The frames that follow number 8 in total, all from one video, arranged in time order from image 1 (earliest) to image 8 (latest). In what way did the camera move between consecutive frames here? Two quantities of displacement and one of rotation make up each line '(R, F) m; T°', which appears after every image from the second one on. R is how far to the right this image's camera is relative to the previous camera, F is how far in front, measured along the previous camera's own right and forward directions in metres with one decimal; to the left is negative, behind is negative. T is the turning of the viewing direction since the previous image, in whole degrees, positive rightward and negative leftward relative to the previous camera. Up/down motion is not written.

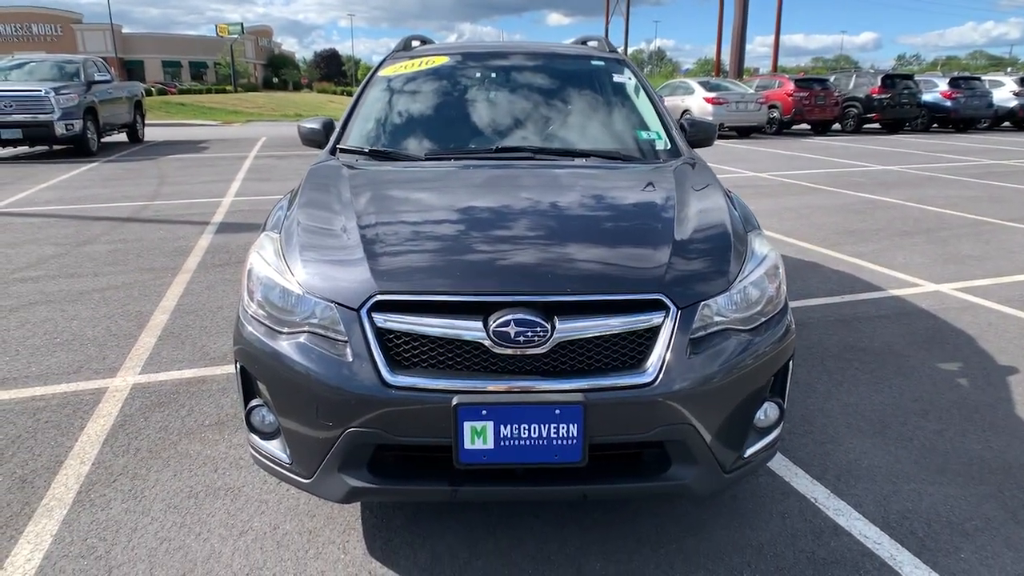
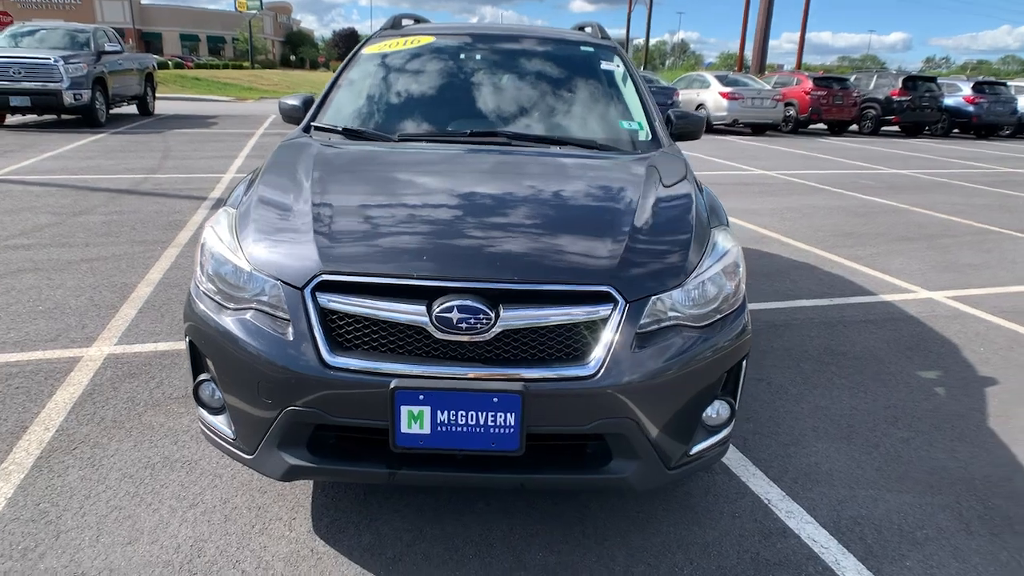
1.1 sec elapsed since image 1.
(+0.2, 0.0) m; -1°
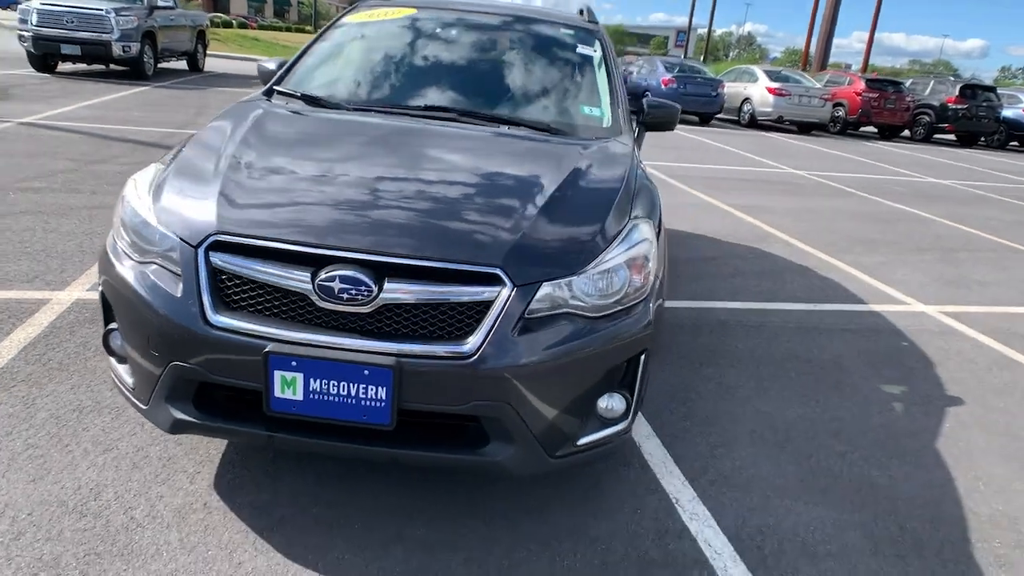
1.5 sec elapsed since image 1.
(+0.5, 0.0) m; -3°
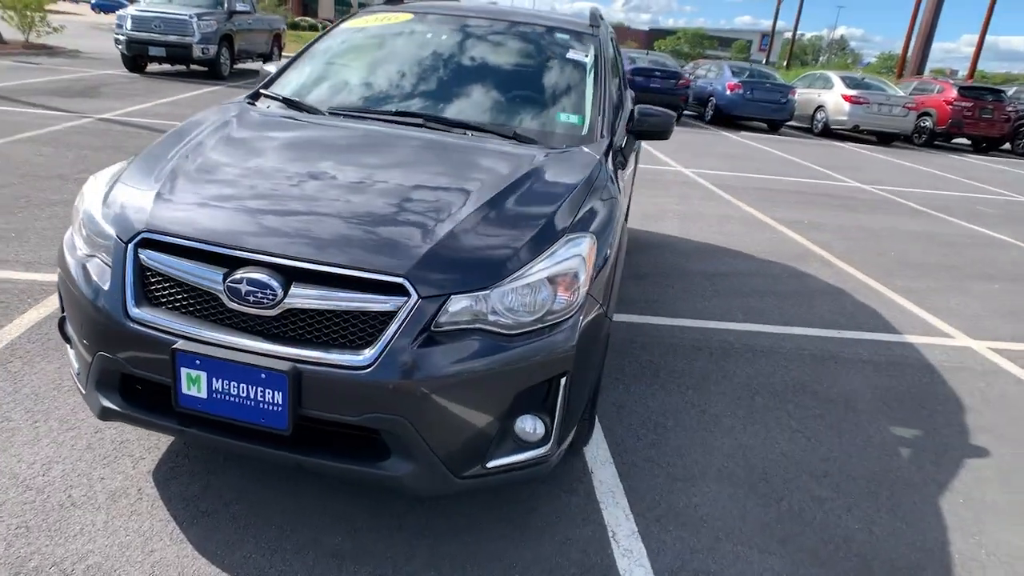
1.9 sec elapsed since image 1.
(+0.5, +0.1) m; -6°
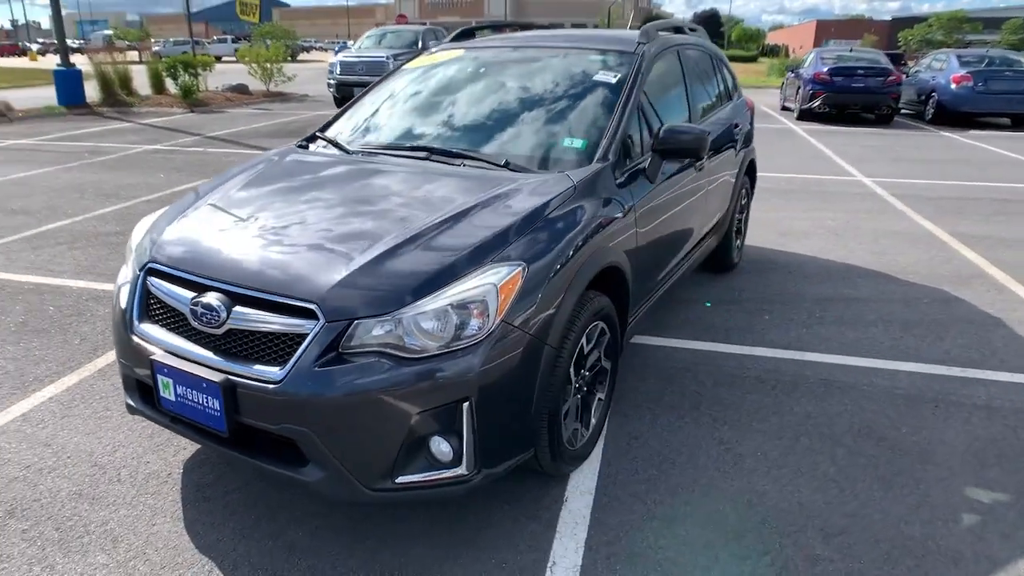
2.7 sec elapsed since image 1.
(+1.0, +0.1) m; -18°
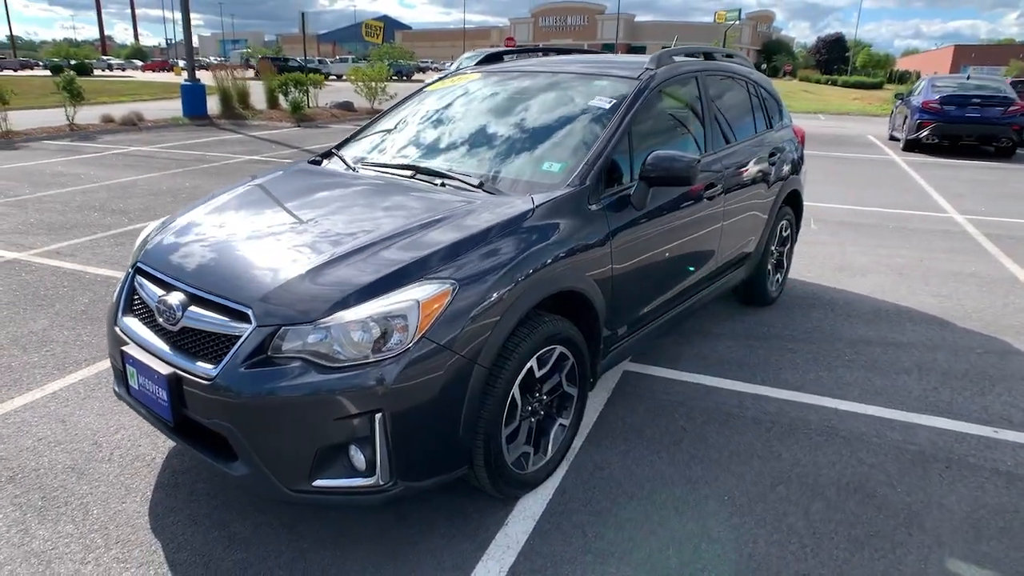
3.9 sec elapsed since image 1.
(+0.6, 0.0) m; -9°
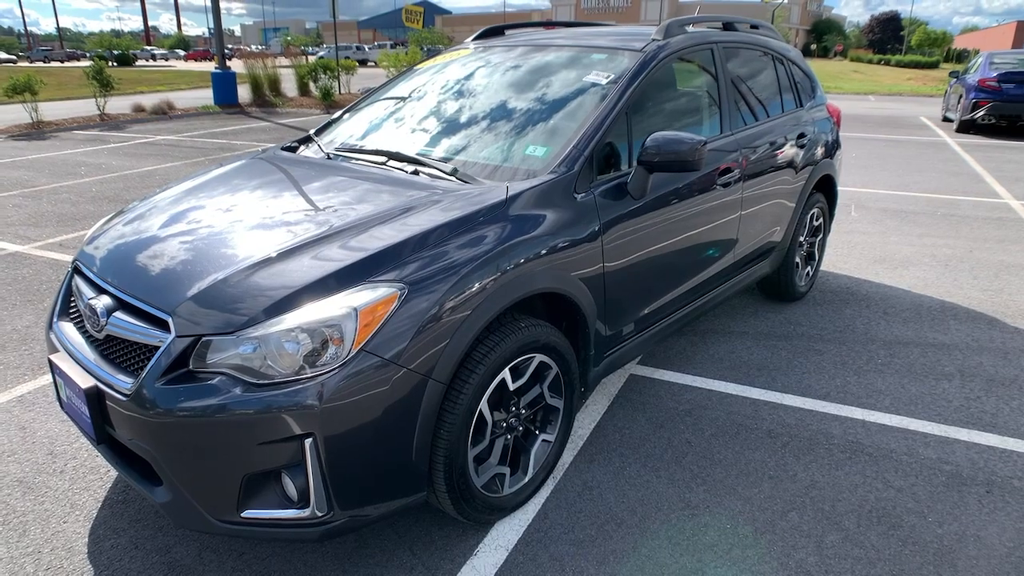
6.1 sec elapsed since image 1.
(+0.3, +0.3) m; -3°
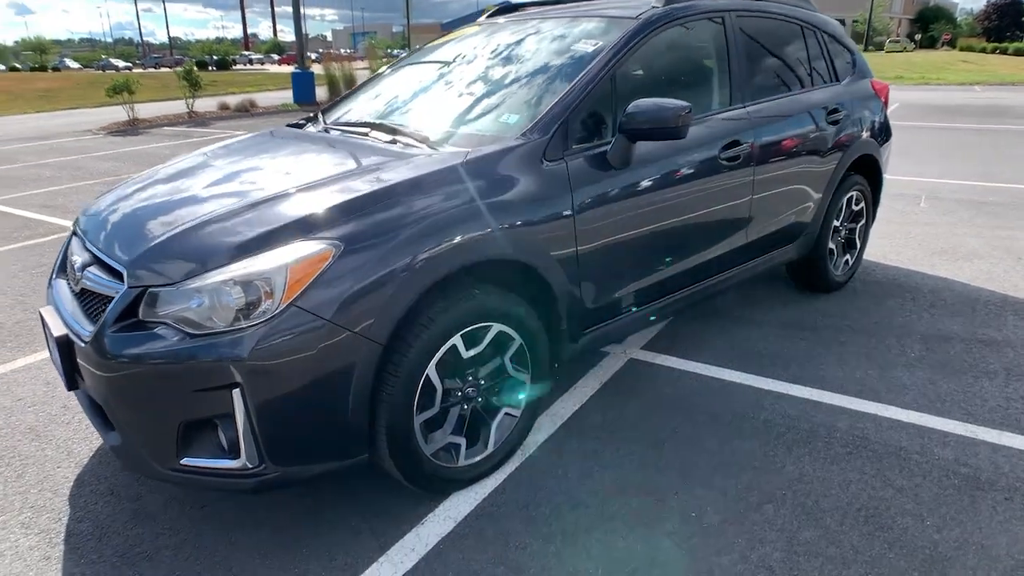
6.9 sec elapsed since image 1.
(+0.5, +0.1) m; -7°
